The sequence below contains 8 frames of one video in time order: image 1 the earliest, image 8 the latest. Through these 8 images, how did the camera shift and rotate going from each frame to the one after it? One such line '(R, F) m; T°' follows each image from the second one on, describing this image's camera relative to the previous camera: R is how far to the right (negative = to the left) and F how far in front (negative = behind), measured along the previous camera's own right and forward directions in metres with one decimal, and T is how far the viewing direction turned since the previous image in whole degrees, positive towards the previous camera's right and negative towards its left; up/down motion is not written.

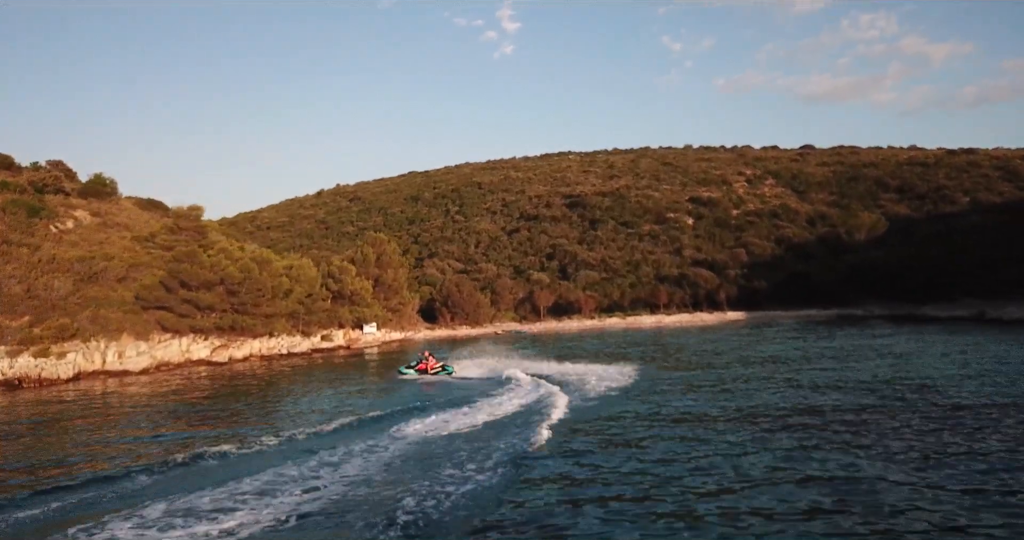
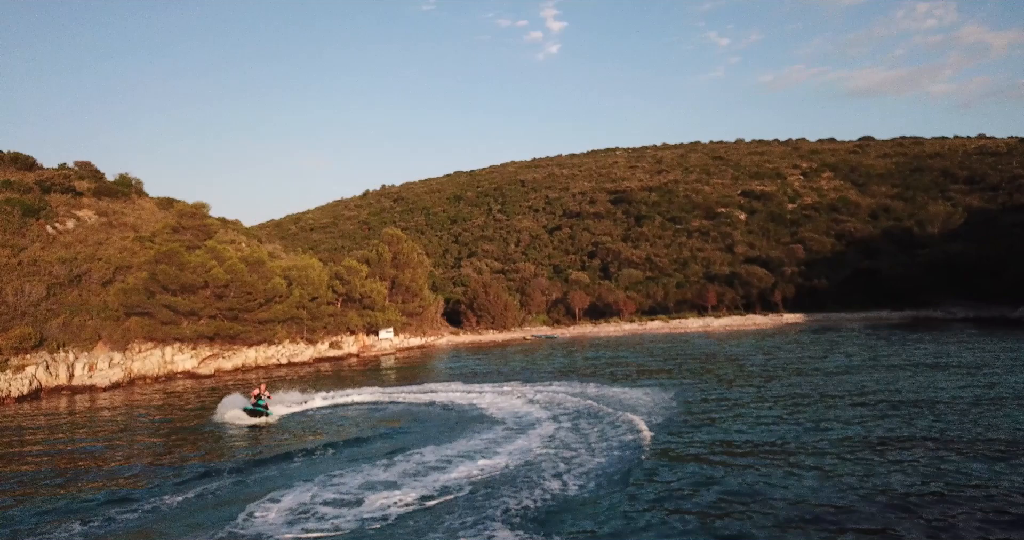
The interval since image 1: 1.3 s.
(+1.4, +5.5) m; -4°
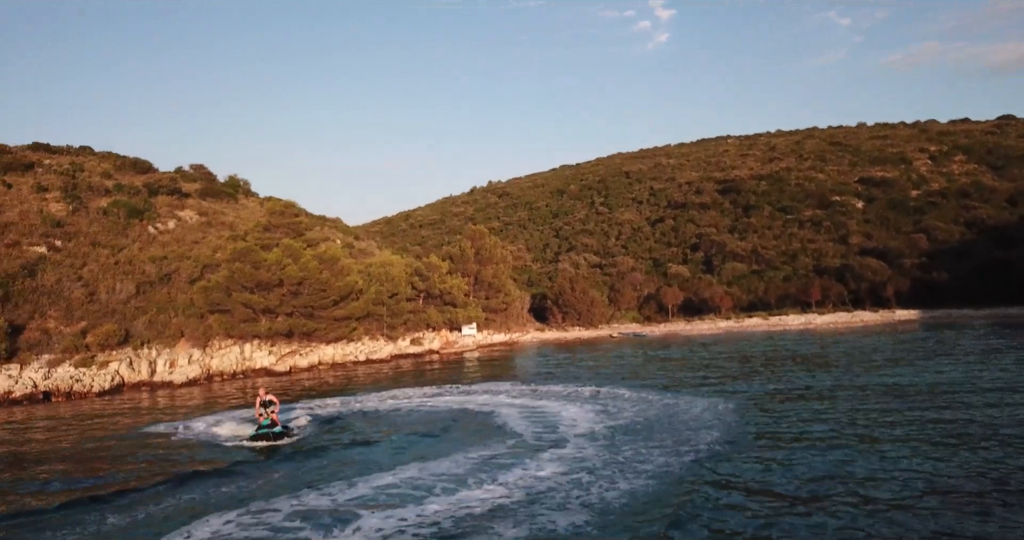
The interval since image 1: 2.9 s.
(+1.7, +1.7) m; -8°
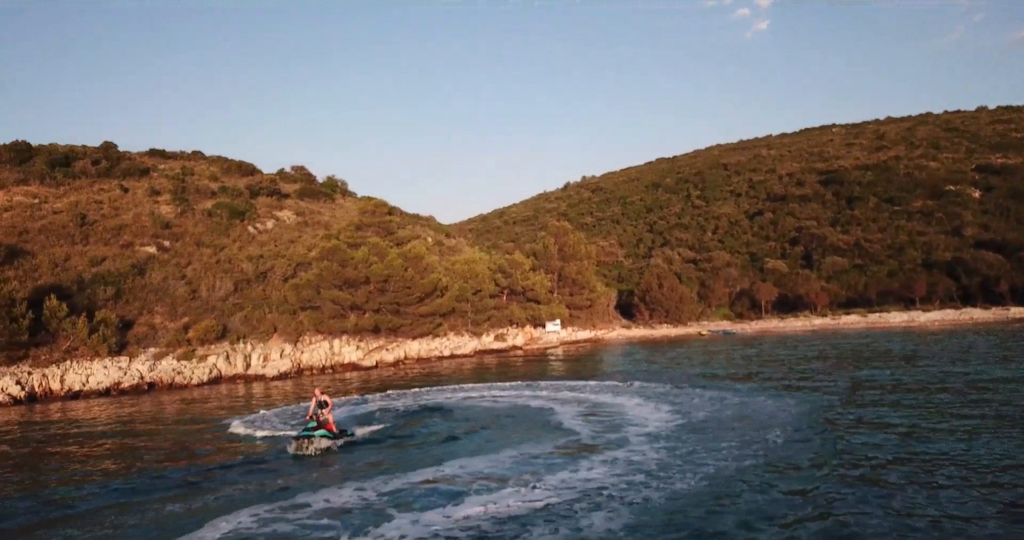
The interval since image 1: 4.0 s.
(+0.8, 0.0) m; -7°
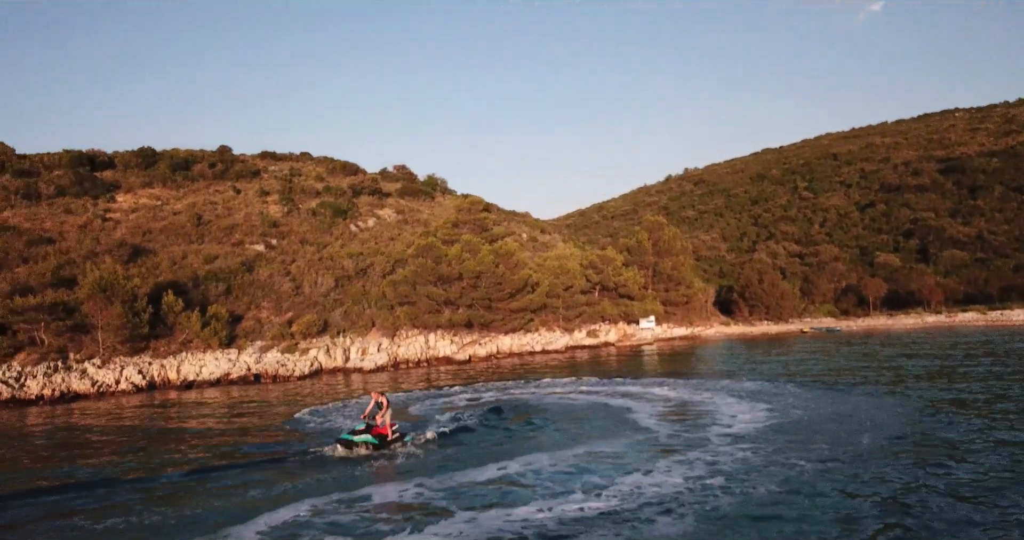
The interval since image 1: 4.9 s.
(+0.5, -0.1) m; -7°
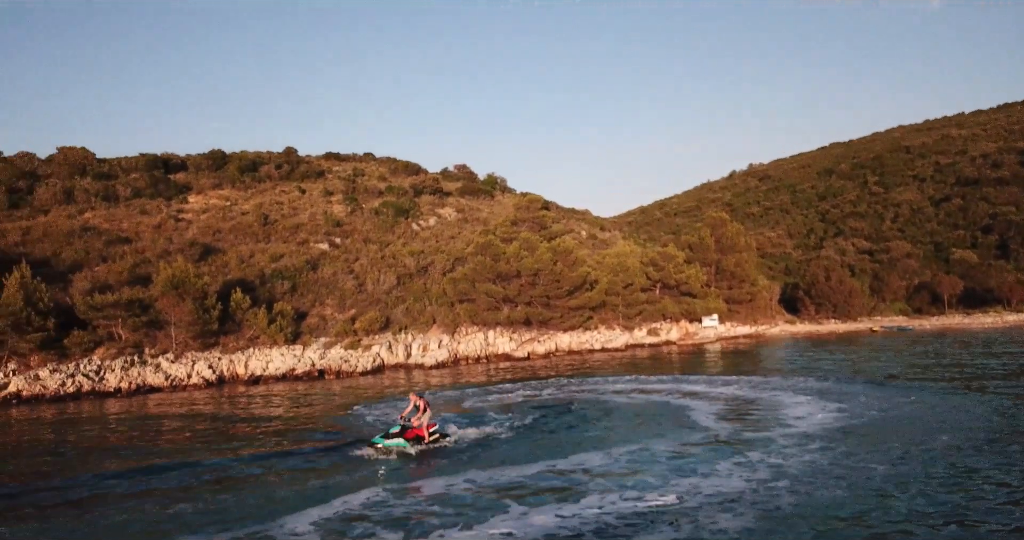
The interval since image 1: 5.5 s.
(+0.1, 0.0) m; -4°
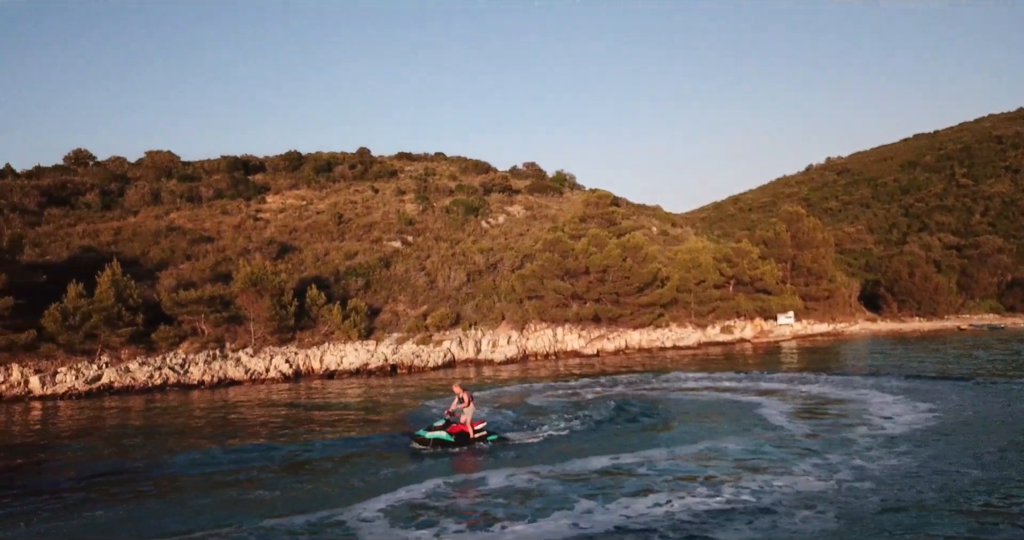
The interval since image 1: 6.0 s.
(+0.1, 0.0) m; -5°
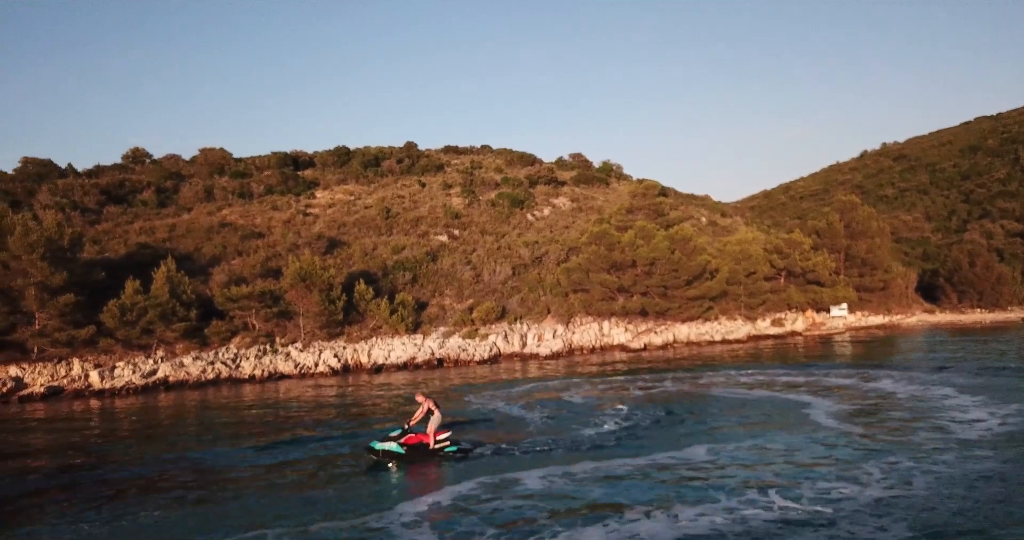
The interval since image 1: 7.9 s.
(+0.1, +0.1) m; -3°
